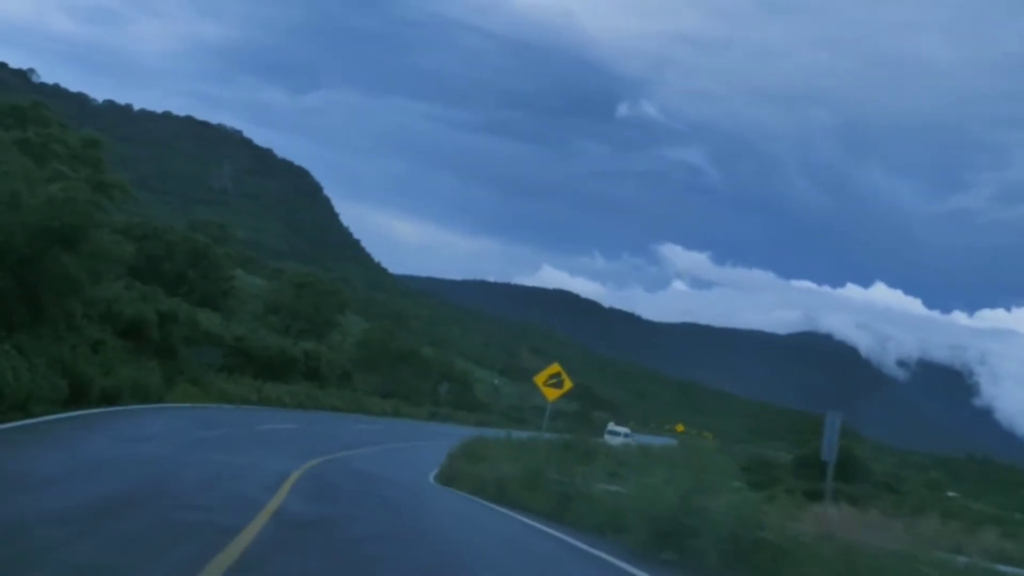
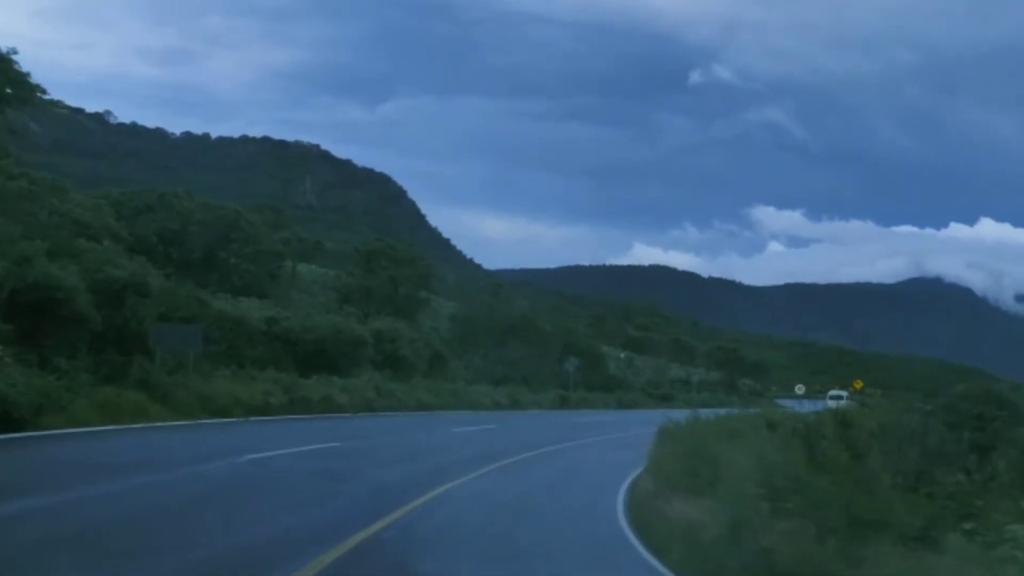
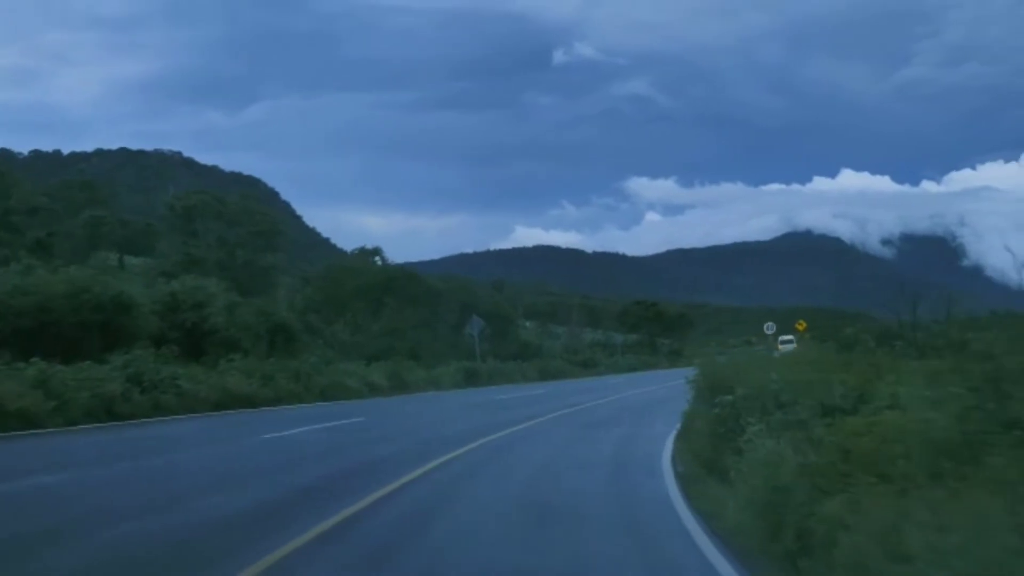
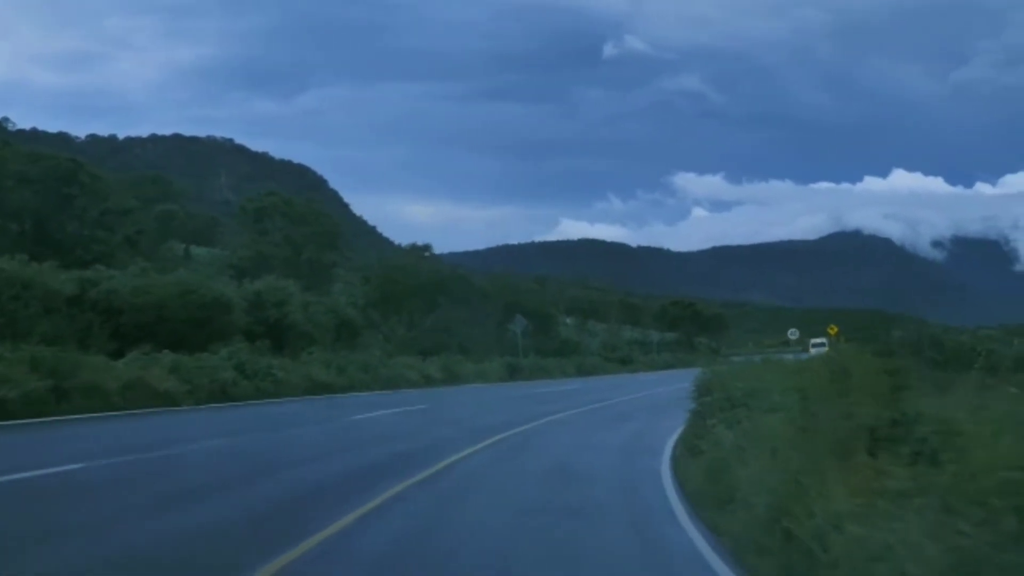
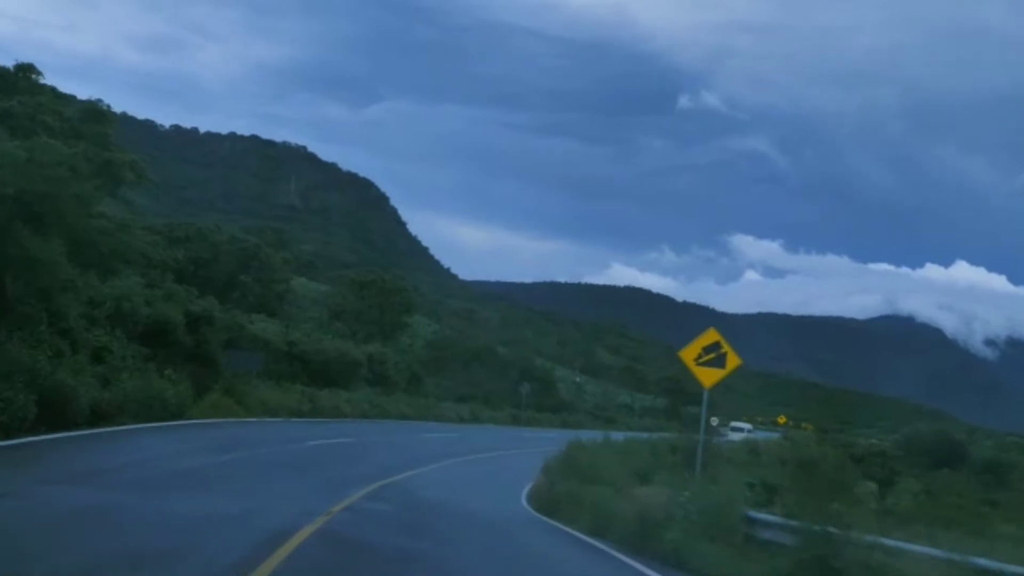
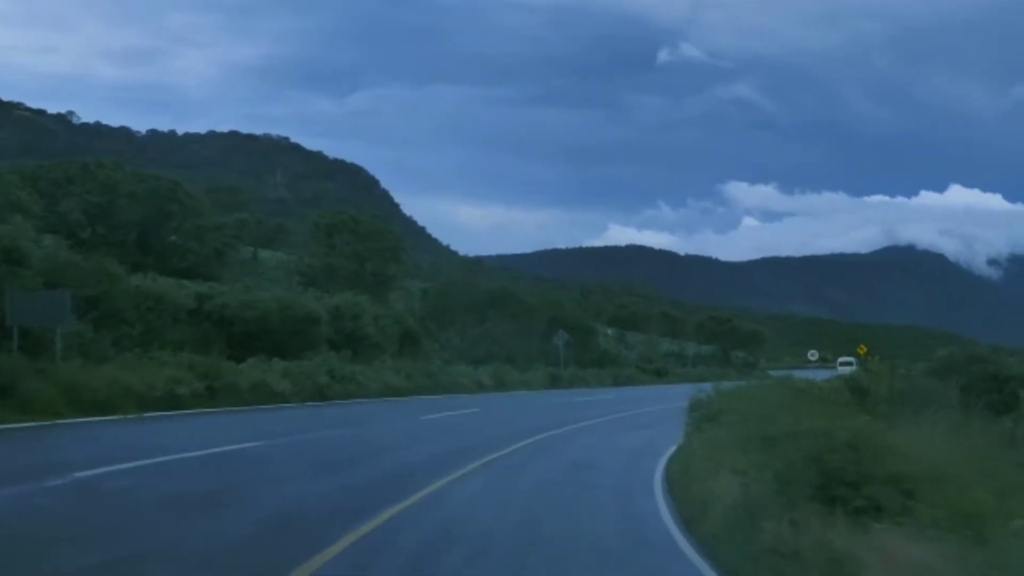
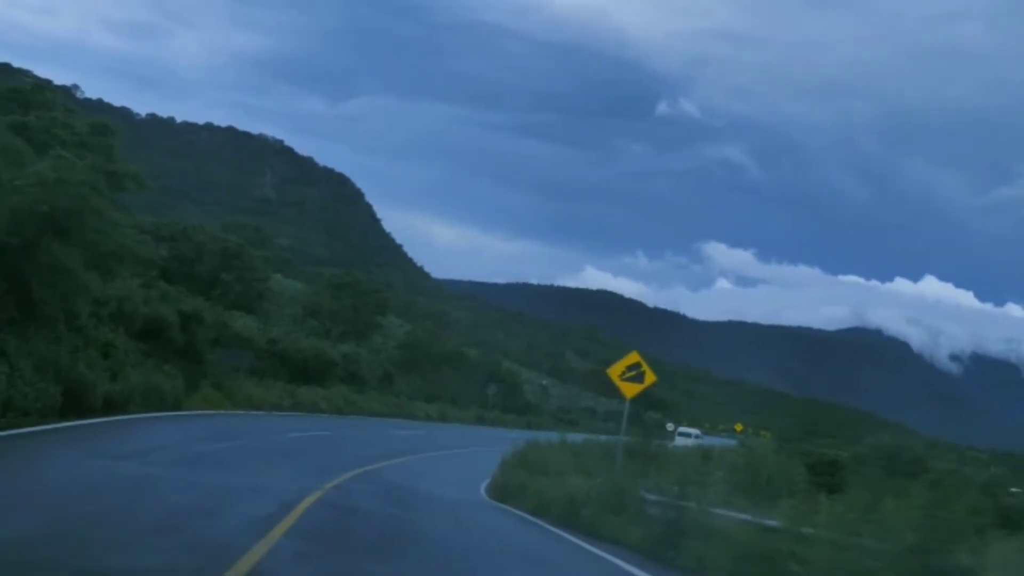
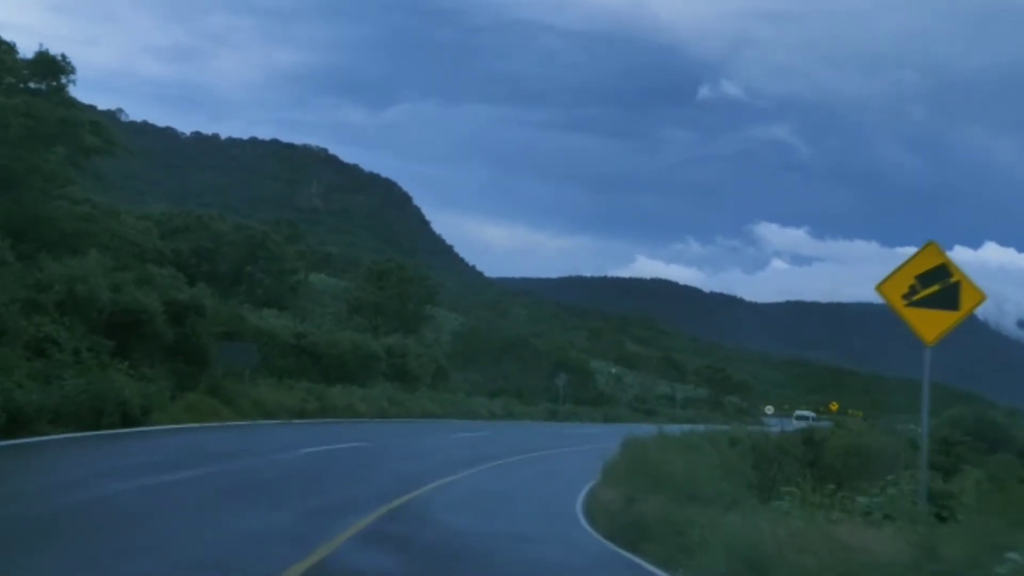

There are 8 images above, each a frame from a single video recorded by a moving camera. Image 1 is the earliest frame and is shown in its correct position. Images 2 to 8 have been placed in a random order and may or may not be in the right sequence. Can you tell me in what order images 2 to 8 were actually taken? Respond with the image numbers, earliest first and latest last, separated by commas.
7, 5, 8, 2, 6, 4, 3
